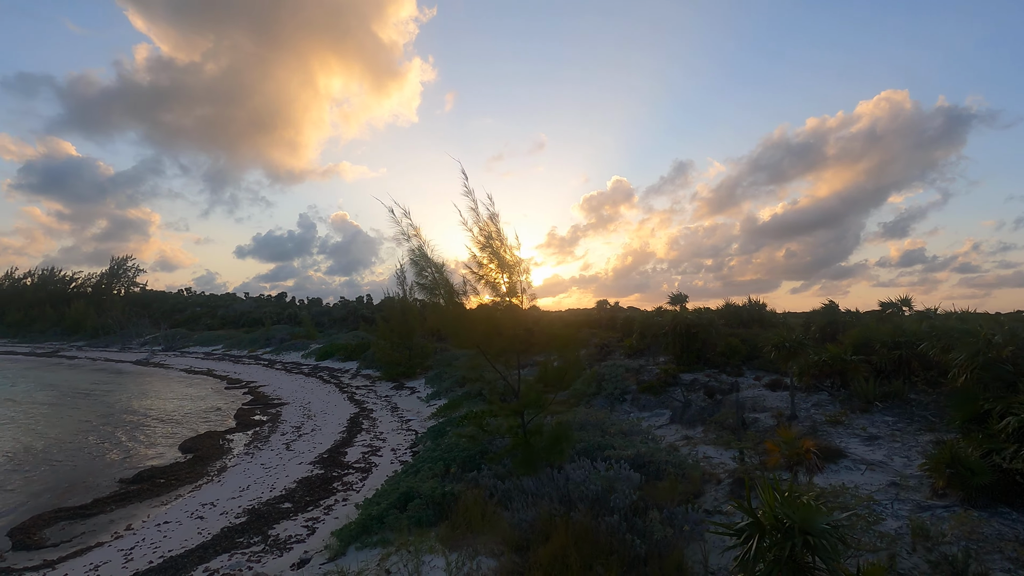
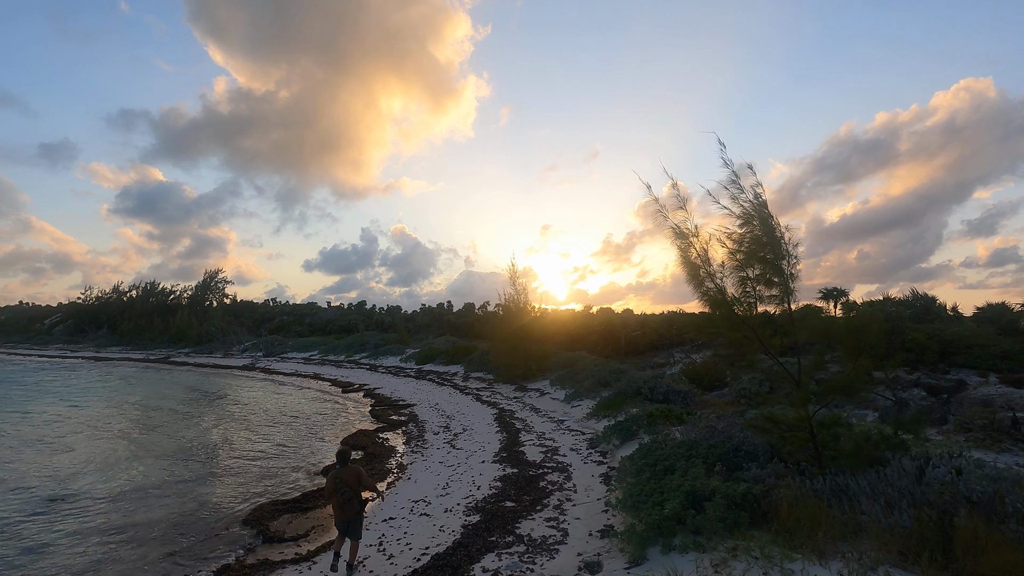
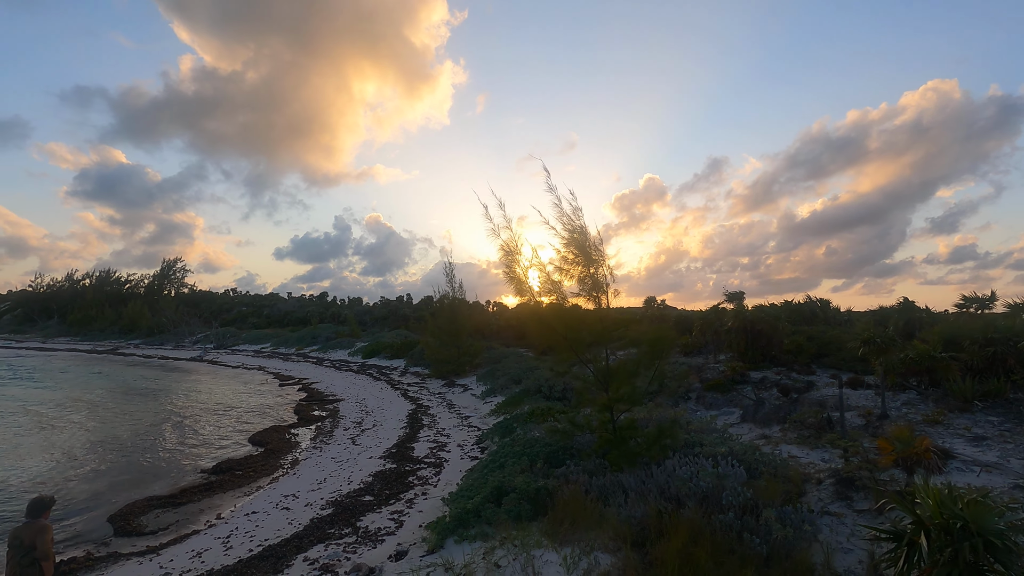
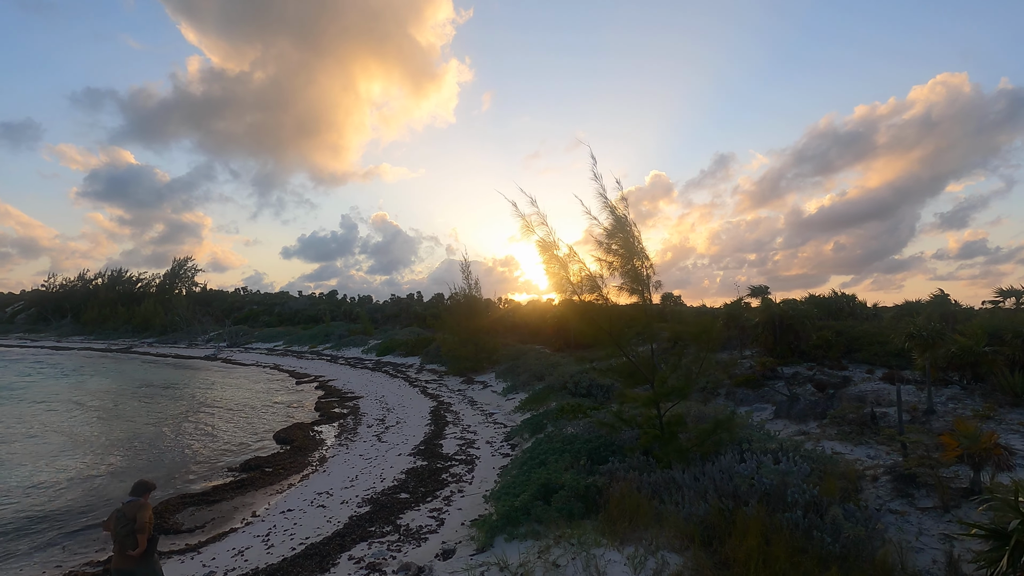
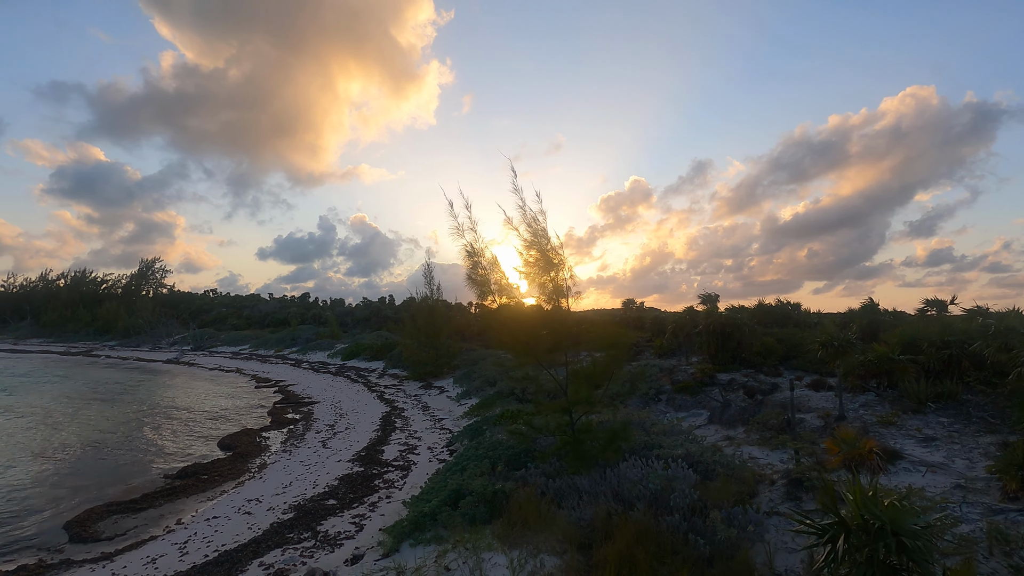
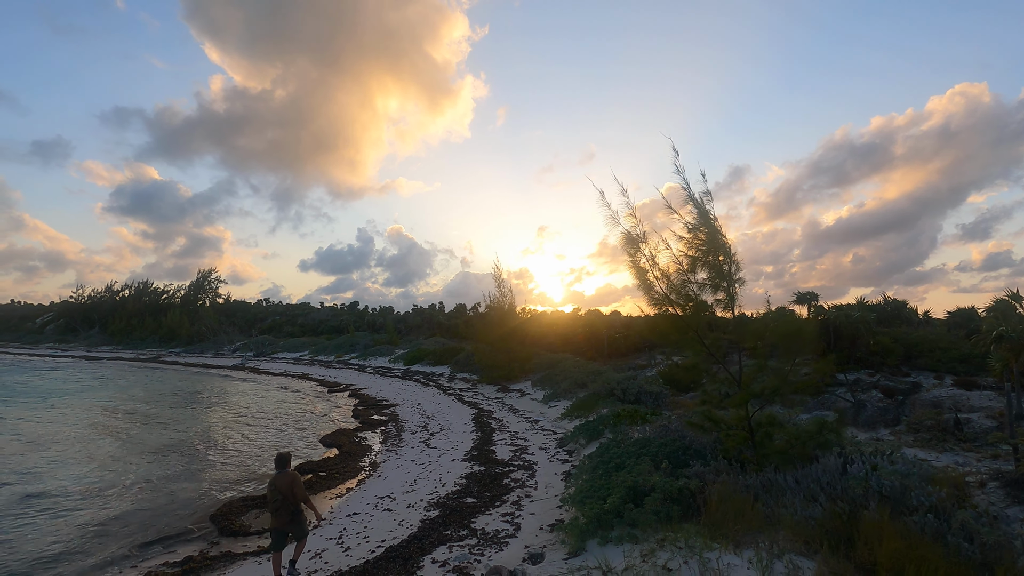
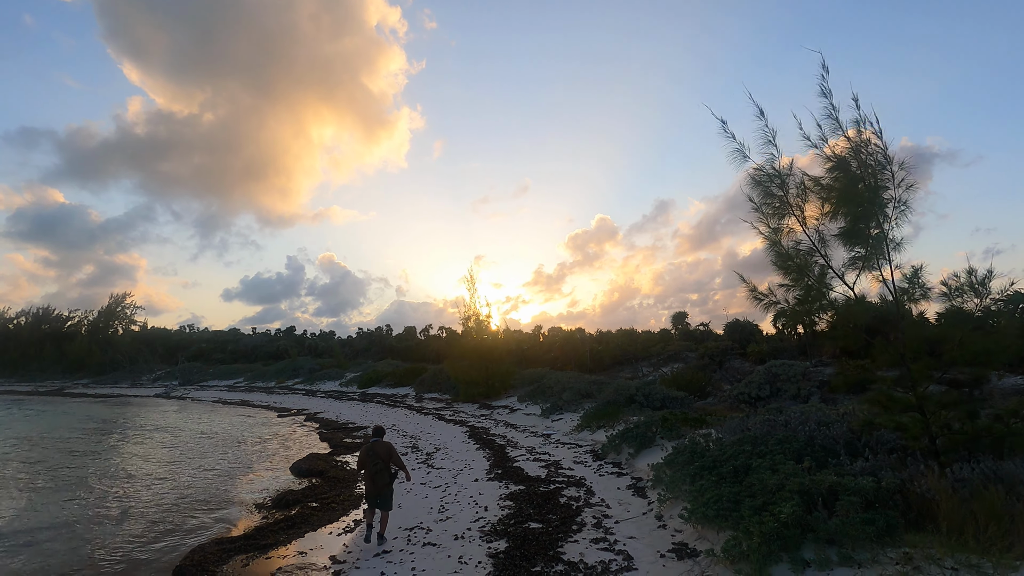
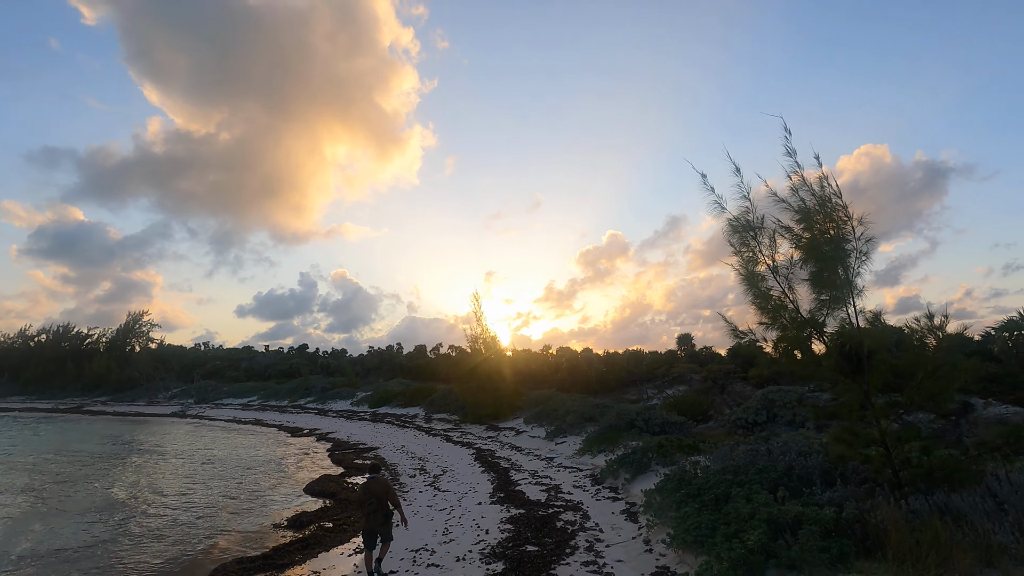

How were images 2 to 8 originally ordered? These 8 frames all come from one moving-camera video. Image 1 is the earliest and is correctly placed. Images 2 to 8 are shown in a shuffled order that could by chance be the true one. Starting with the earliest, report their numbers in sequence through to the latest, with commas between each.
5, 3, 4, 6, 2, 8, 7
